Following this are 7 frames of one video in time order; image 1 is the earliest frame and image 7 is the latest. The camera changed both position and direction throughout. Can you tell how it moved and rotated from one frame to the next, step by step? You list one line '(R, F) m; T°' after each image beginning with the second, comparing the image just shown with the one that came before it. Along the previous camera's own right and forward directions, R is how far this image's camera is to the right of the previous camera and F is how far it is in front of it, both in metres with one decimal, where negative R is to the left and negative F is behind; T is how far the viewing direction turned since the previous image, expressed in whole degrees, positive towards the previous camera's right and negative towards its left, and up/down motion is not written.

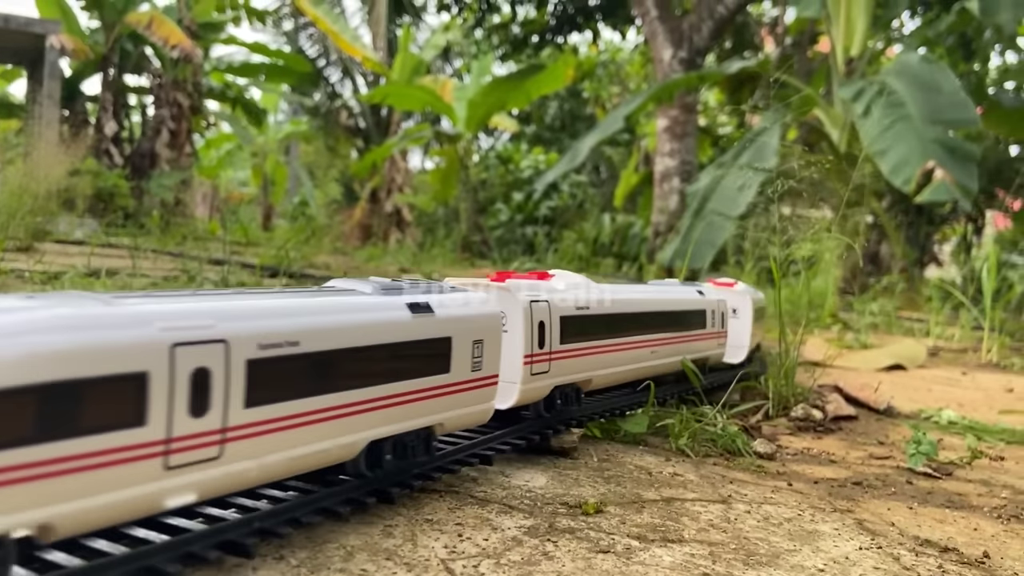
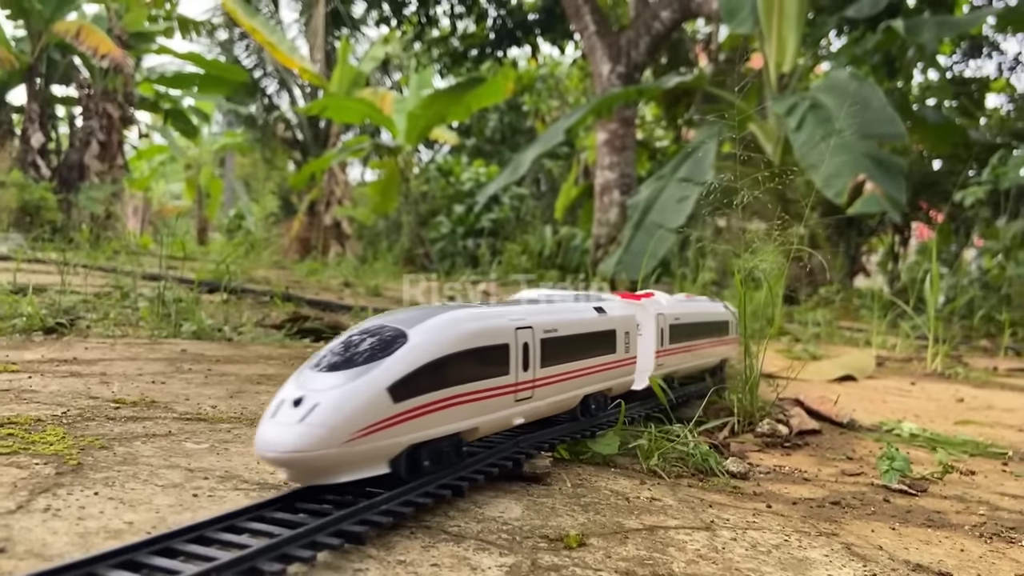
(0.0, 0.0) m; +4°
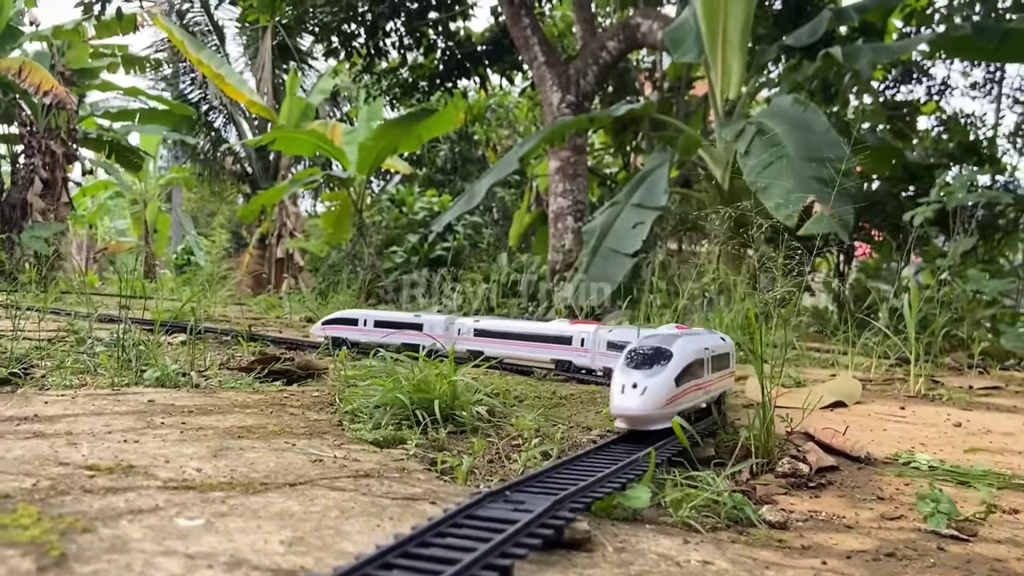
(-0.1, +0.1) m; +3°
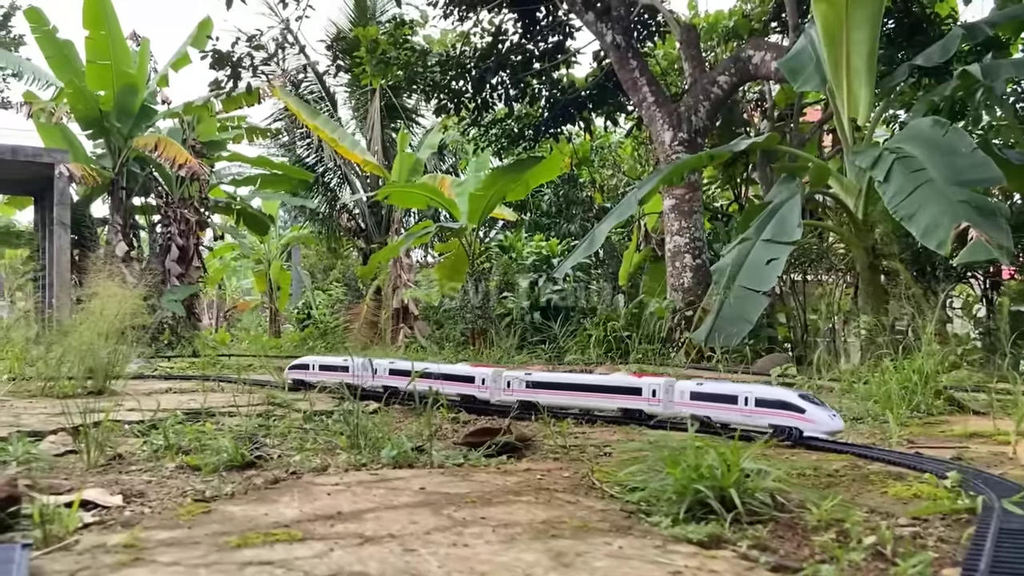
(-0.3, 0.0) m; -8°
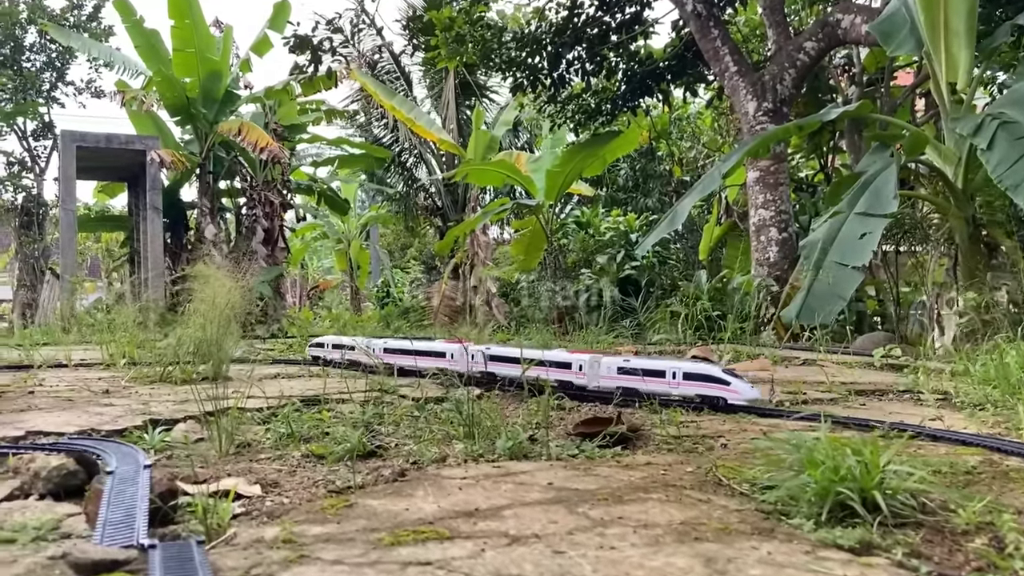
(-0.1, 0.0) m; -5°
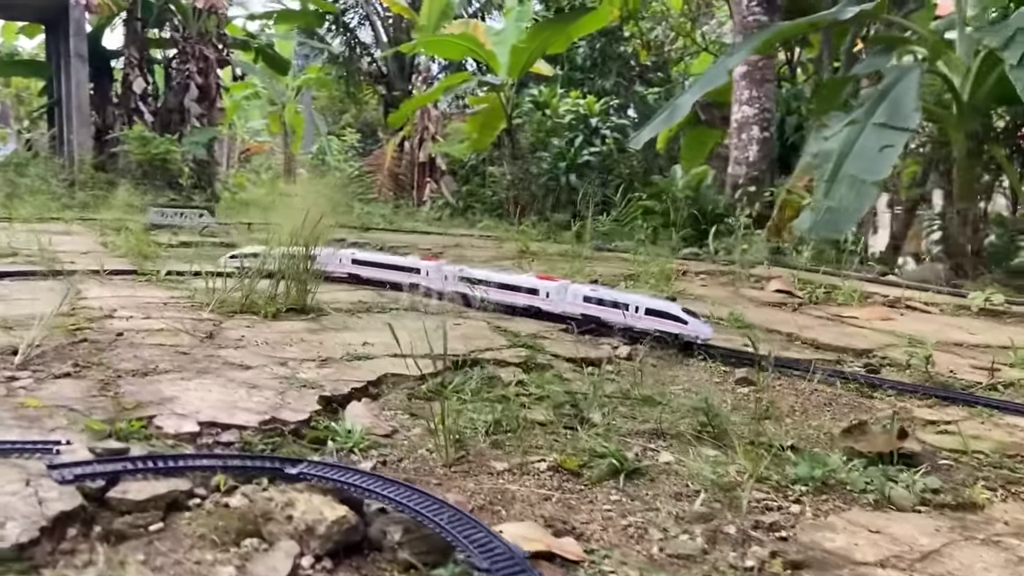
(-0.9, +0.5) m; +4°
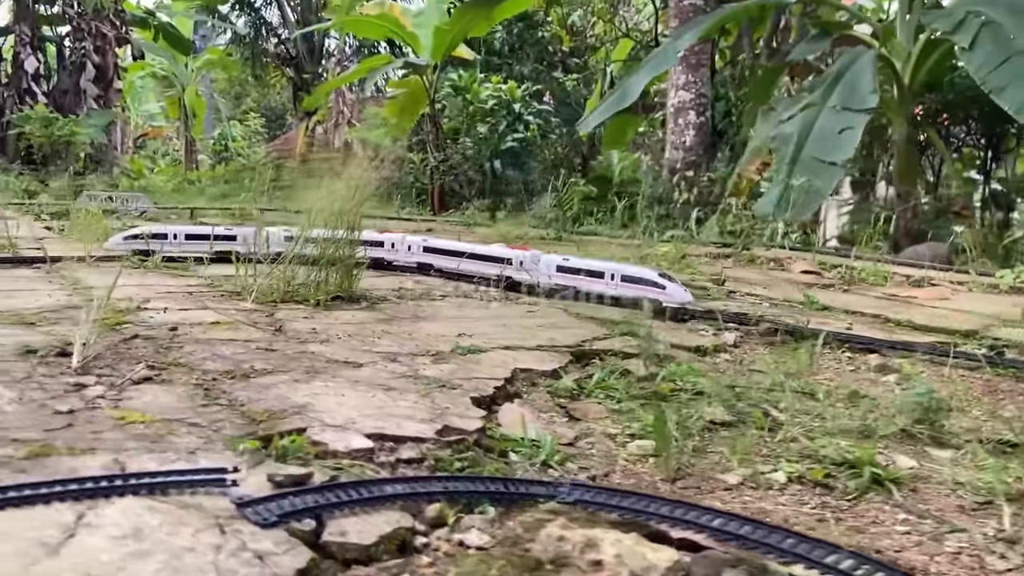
(-0.7, +0.4) m; +5°
